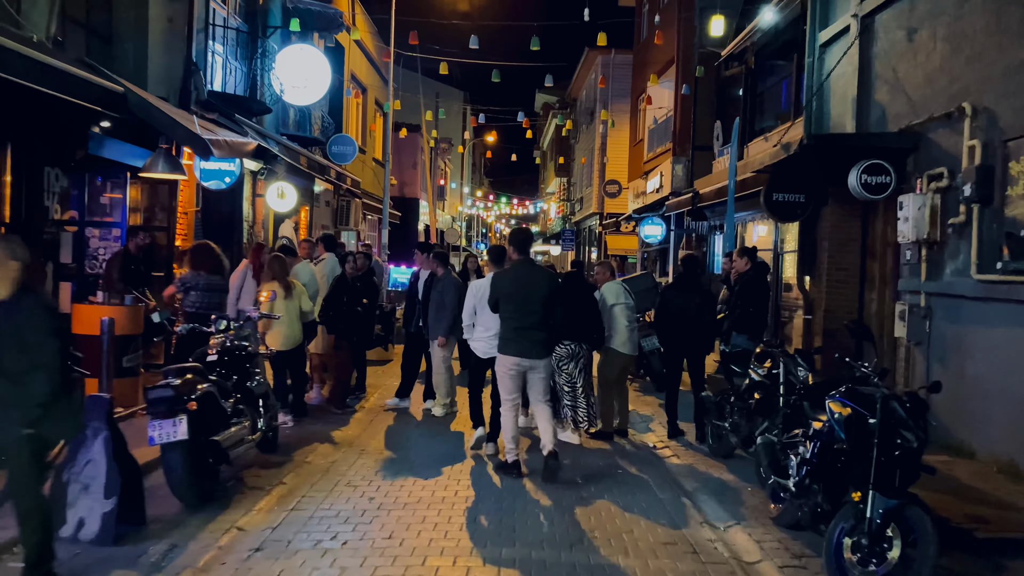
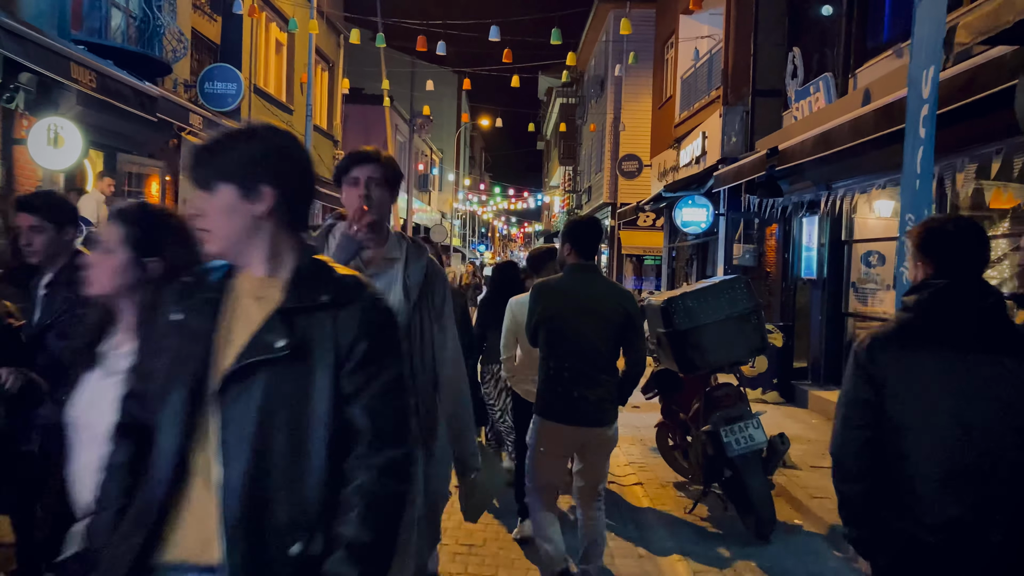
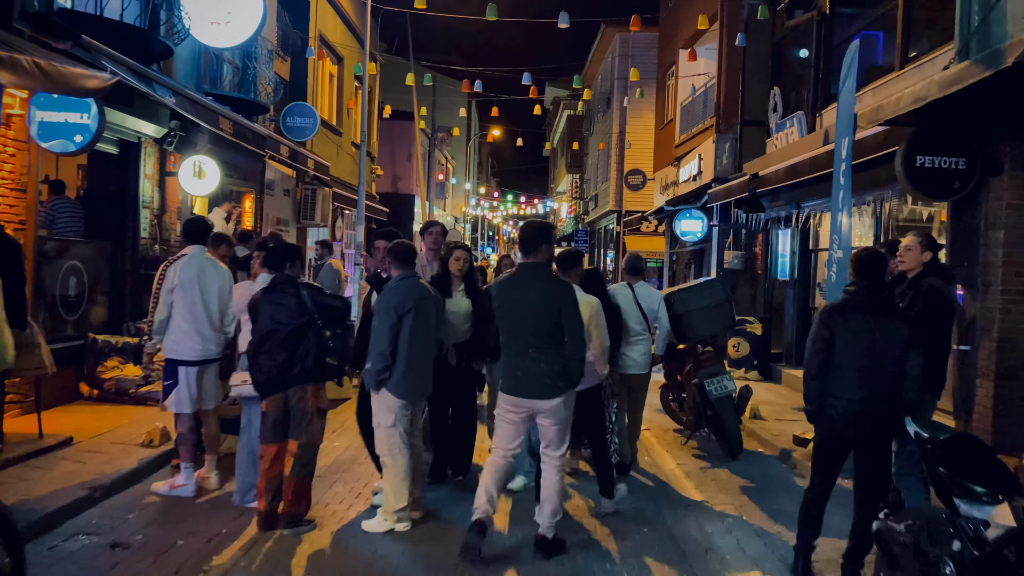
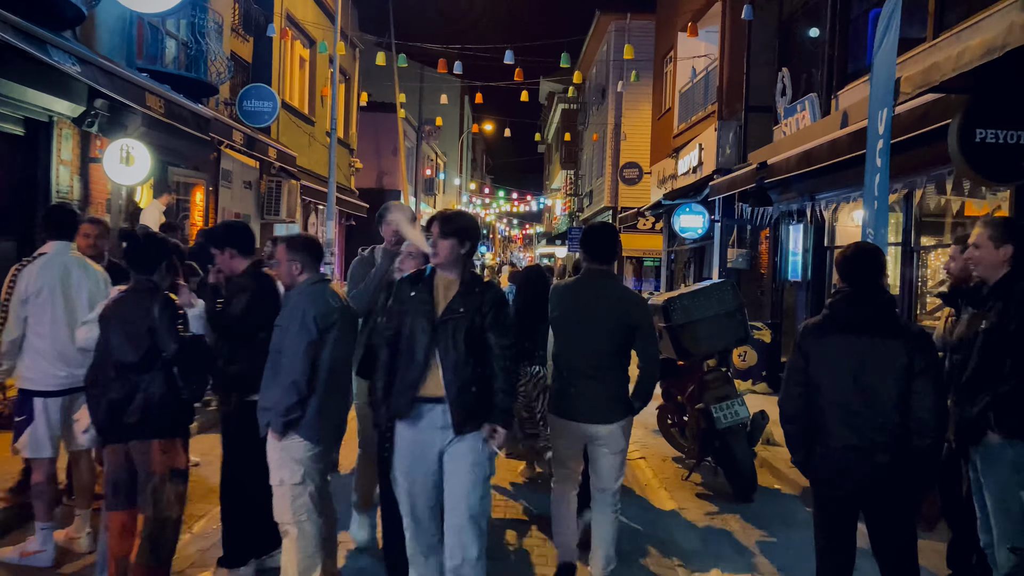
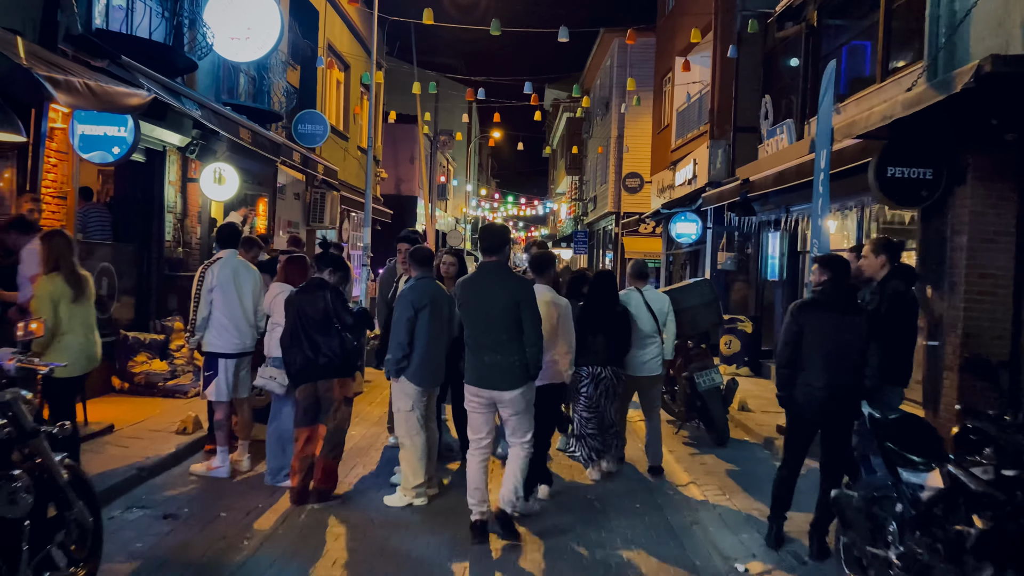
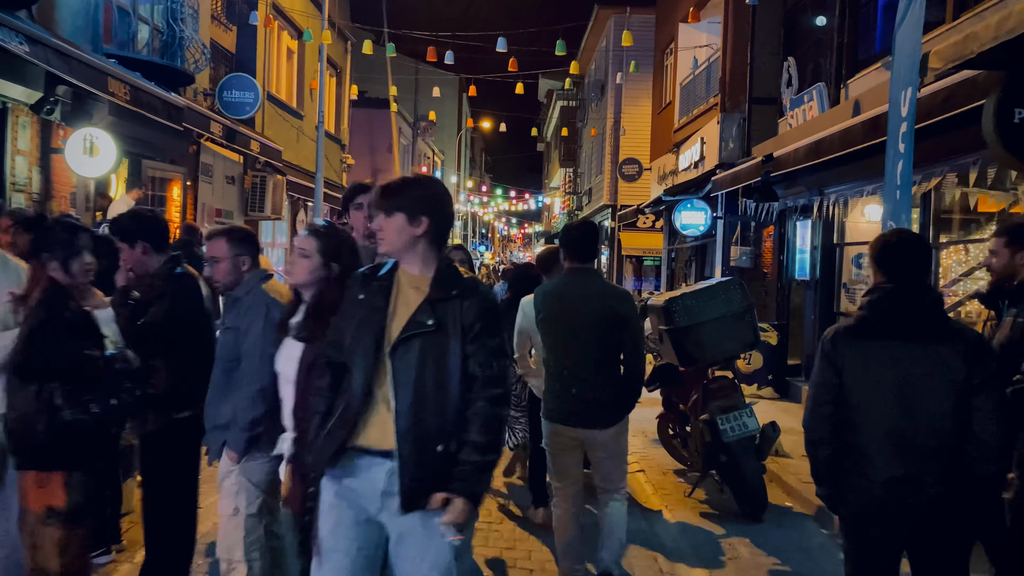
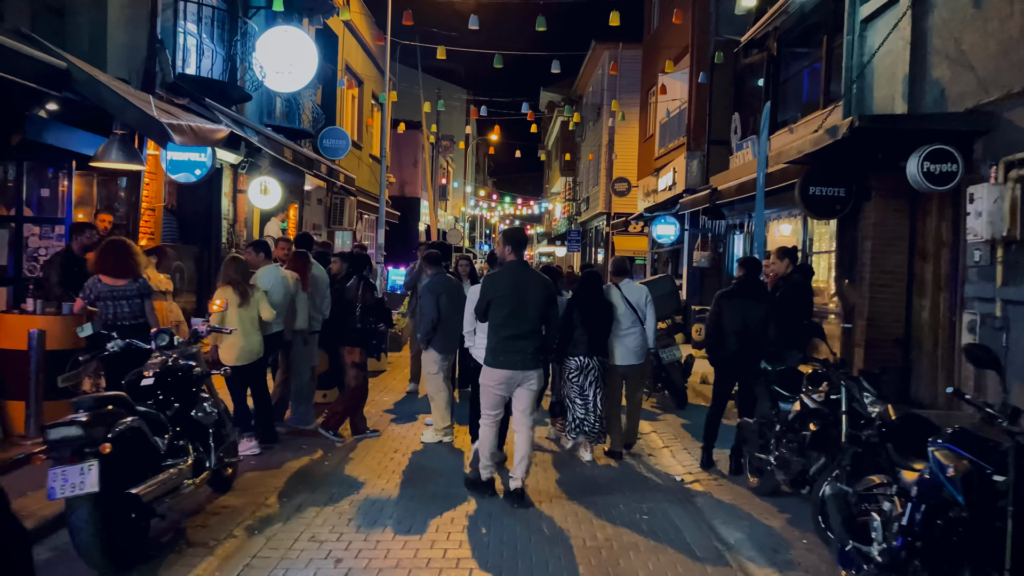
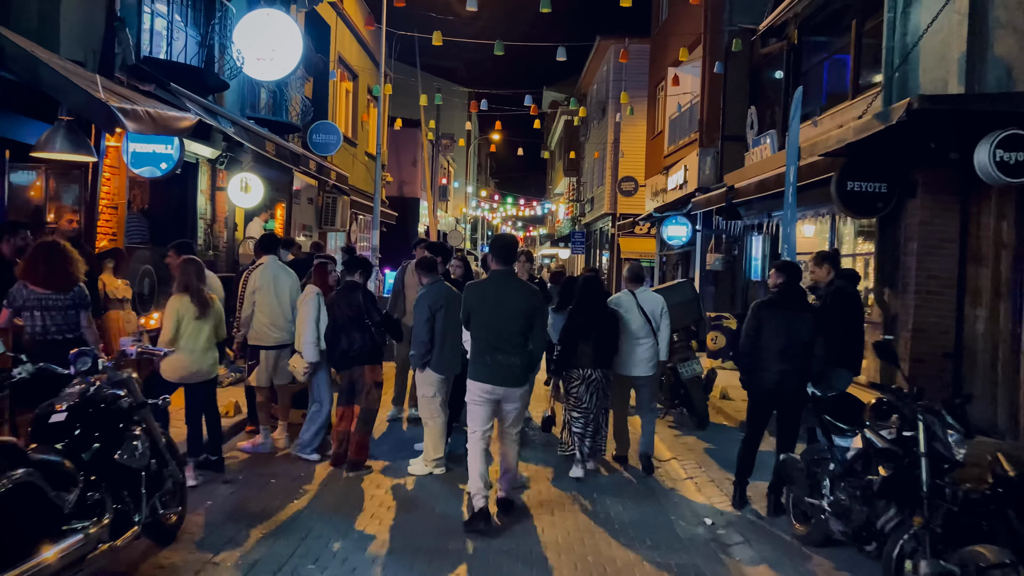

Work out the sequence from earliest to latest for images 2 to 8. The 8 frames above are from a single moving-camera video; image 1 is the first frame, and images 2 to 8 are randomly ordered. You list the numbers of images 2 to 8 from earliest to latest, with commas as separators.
7, 8, 5, 3, 4, 6, 2
